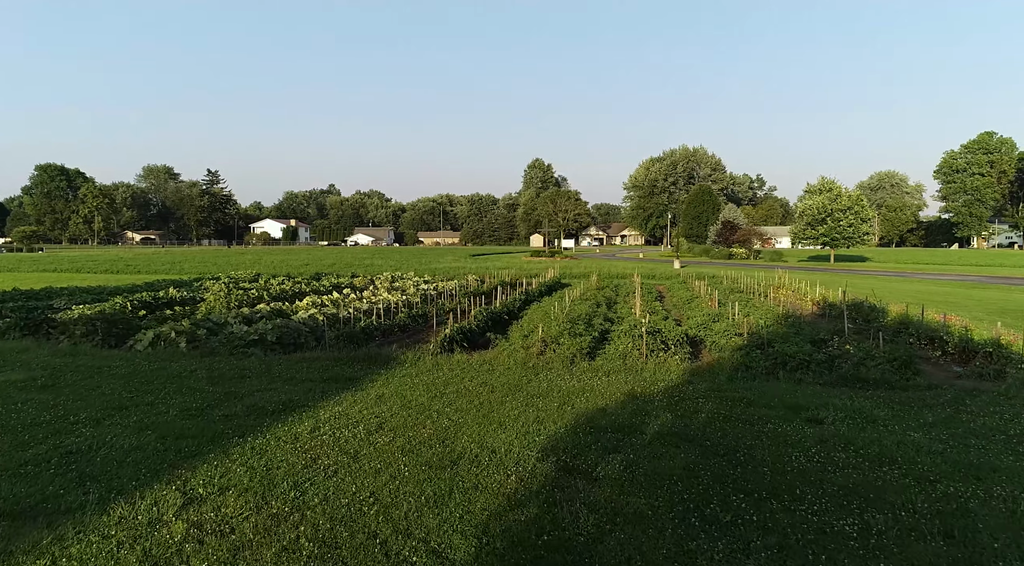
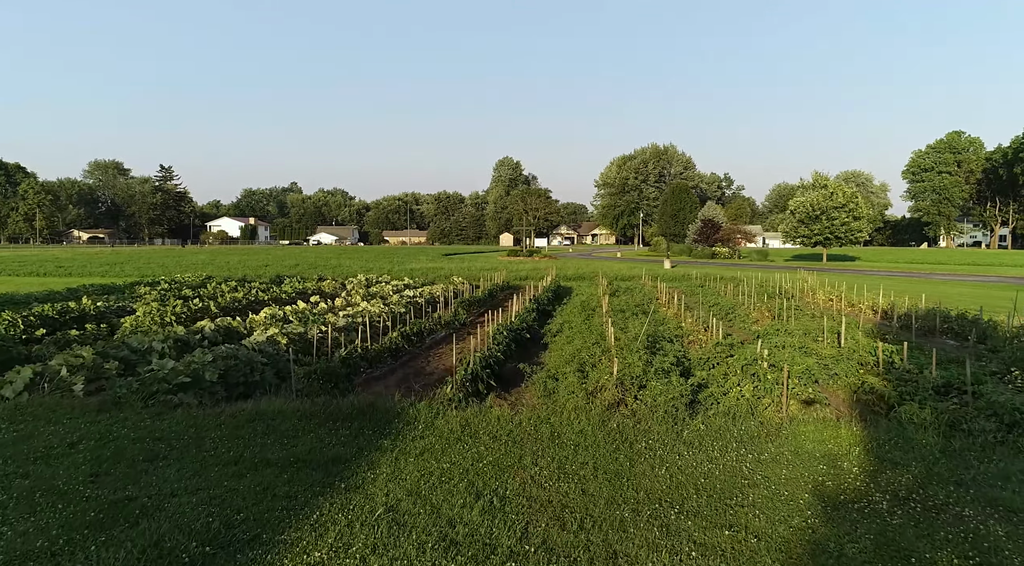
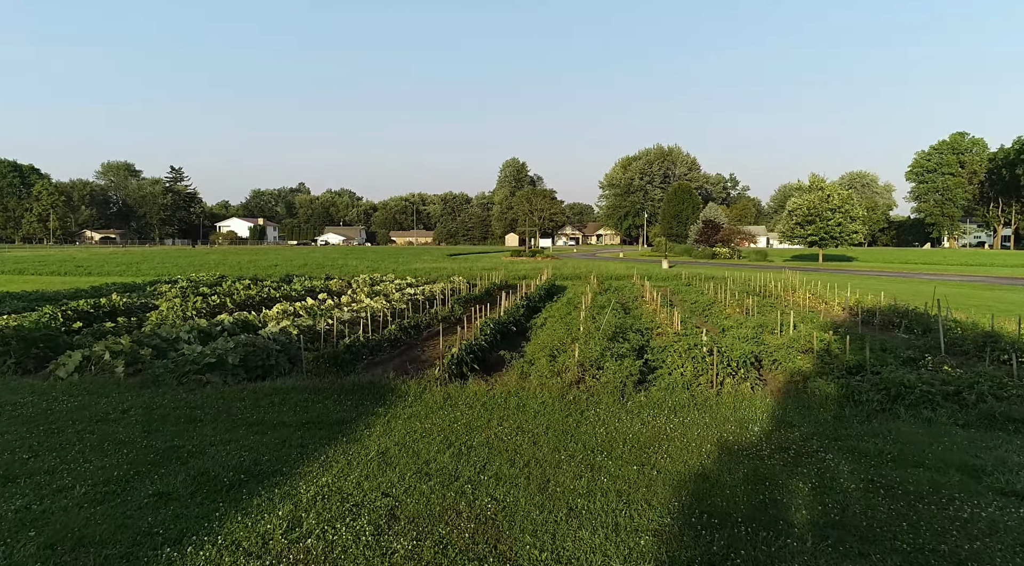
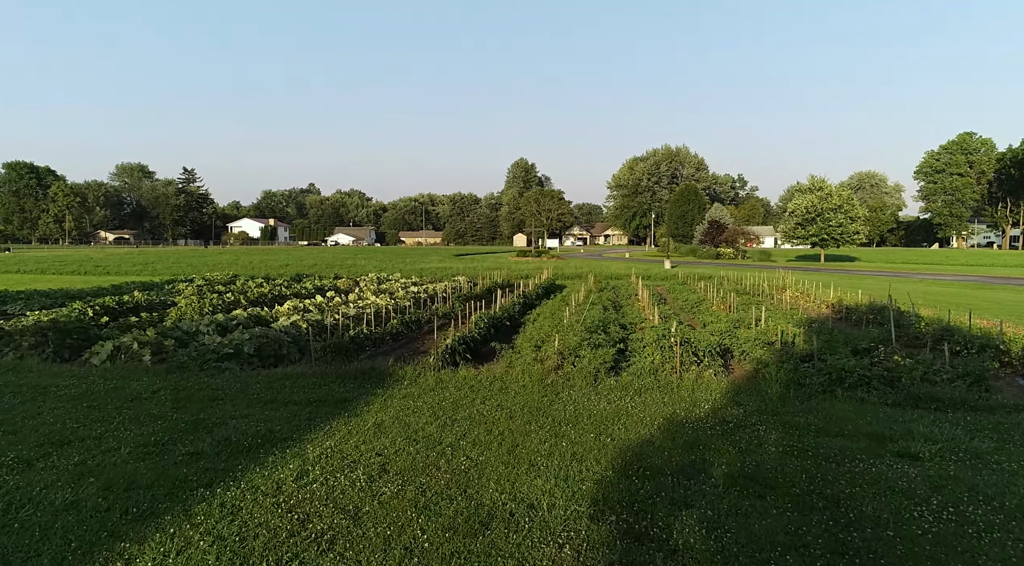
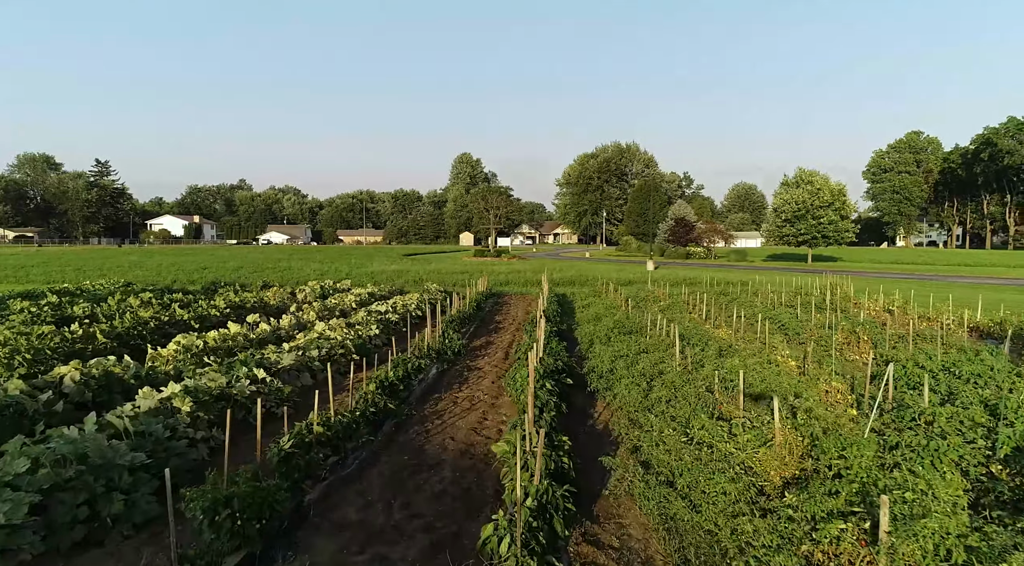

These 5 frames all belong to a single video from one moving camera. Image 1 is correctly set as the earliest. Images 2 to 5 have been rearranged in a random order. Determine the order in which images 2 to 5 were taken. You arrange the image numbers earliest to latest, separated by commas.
4, 3, 2, 5
